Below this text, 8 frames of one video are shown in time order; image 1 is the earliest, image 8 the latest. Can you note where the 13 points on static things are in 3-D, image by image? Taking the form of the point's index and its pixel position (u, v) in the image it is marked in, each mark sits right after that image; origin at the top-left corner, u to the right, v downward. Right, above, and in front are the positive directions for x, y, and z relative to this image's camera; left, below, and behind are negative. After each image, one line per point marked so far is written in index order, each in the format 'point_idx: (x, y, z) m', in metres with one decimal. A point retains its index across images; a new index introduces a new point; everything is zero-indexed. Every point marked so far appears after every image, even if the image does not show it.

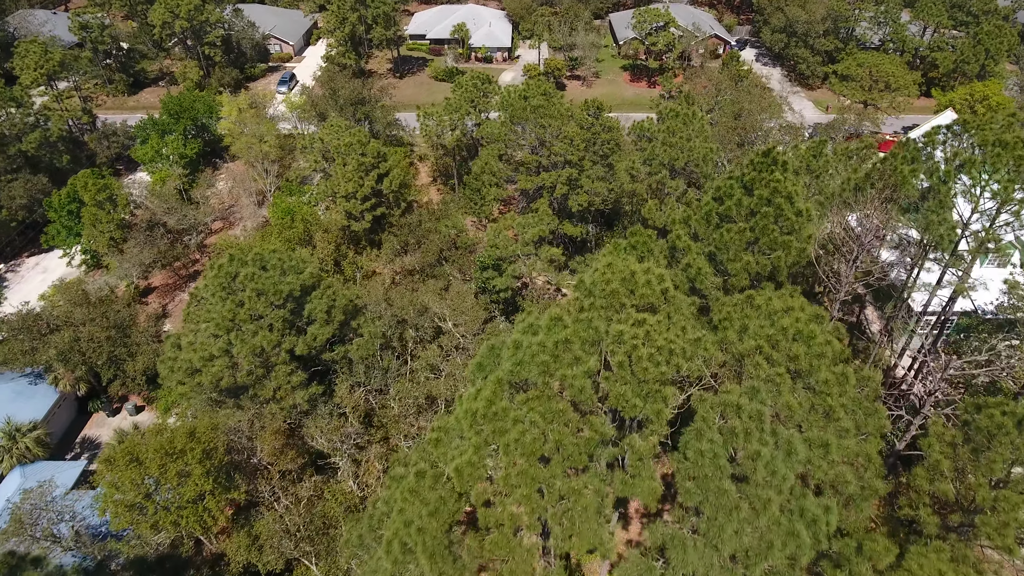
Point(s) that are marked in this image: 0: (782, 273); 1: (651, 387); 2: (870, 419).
0: (+8.0, +0.4, +18.8) m
1: (+2.9, -2.1, +13.1) m
2: (+8.0, -2.9, +14.2) m
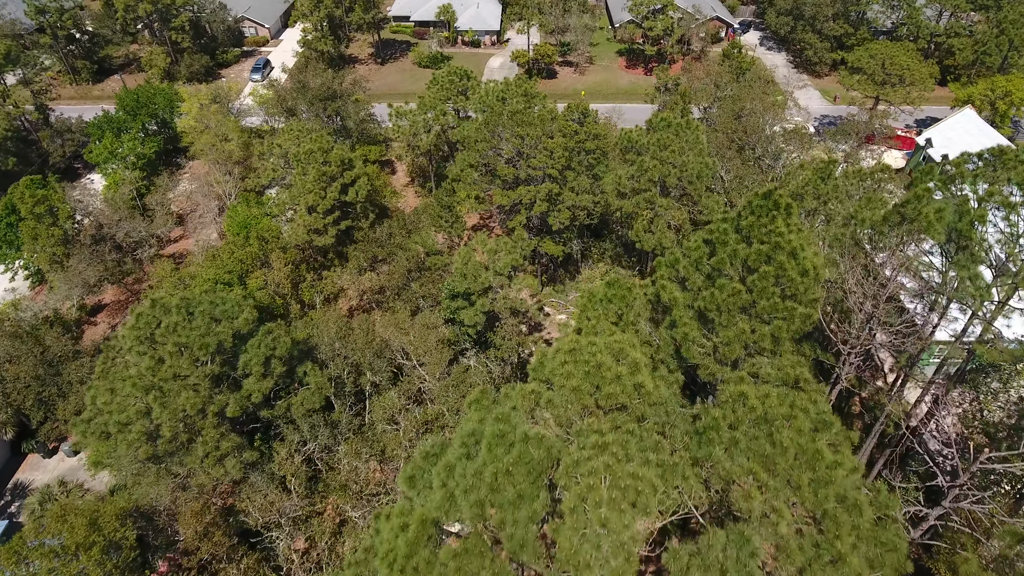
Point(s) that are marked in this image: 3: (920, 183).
0: (+6.8, -1.4, +15.9) m
1: (+1.6, -4.1, +10.3) m
2: (+6.8, -4.8, +11.4) m
3: (+12.2, +3.1, +18.9) m
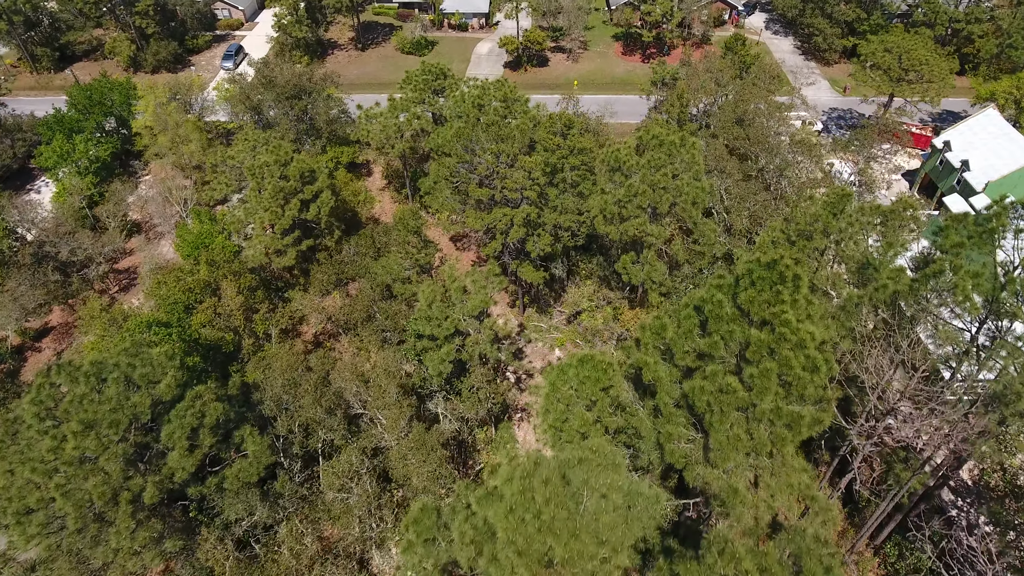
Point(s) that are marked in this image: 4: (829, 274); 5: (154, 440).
0: (+5.7, -3.3, +13.2) m
1: (+0.5, -6.3, +7.7) m
2: (+5.7, -7.0, +8.9) m
3: (+11.1, +1.3, +16.0) m
4: (+10.0, +0.4, +20.0) m
5: (-10.3, -4.3, +18.2) m
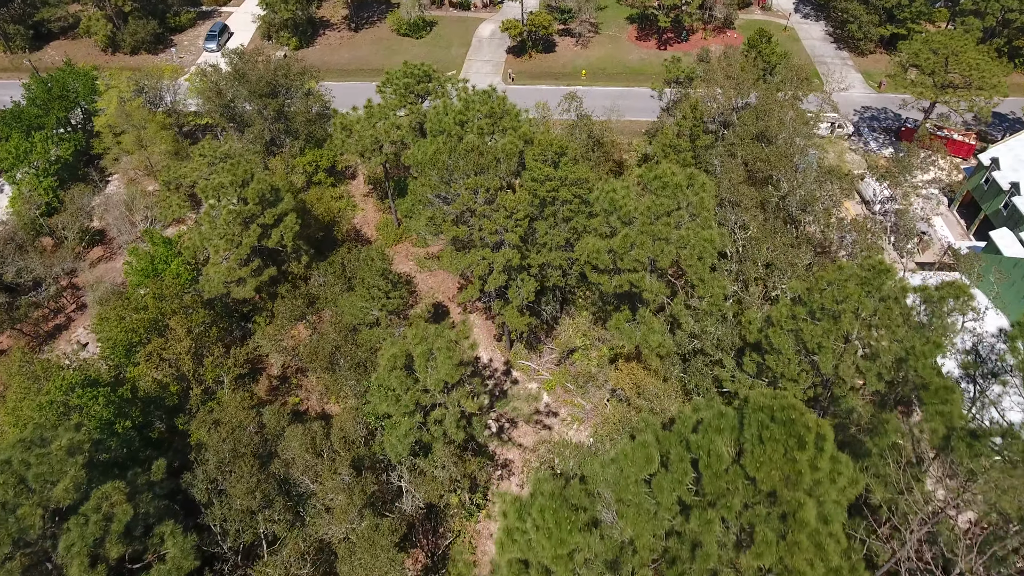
0: (+4.6, -6.1, +10.1) m
1: (-0.8, -9.2, +5.0) m
2: (+4.3, -9.9, +6.0) m
3: (+10.1, -1.4, +12.6) m
4: (+9.0, -2.1, +16.6) m
5: (-11.4, -6.5, +15.6) m
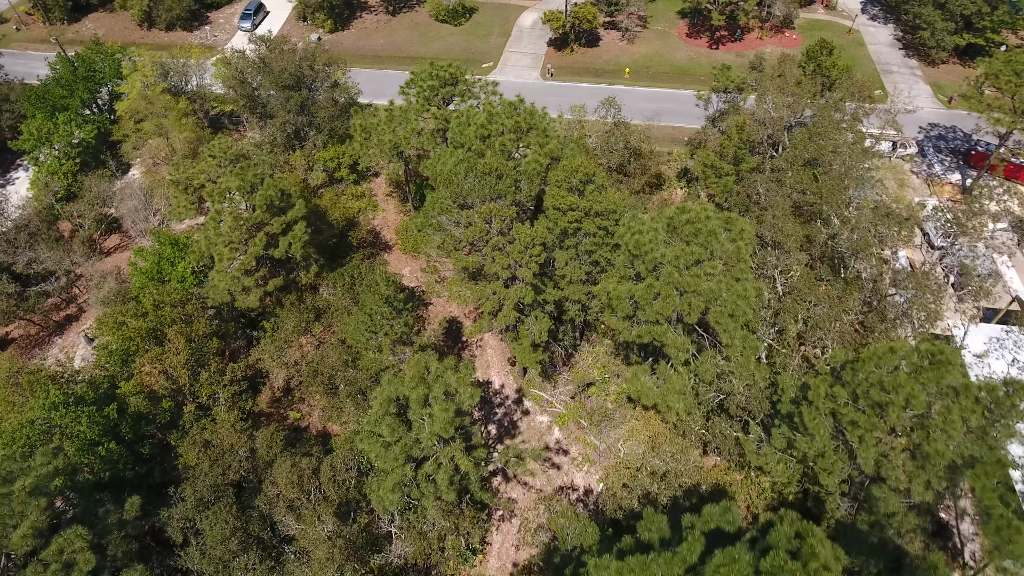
0: (+3.8, -8.0, +8.4) m
1: (-2.0, -11.0, +3.7) m
2: (+3.1, -12.0, +4.5) m
3: (+9.8, -3.7, +10.4) m
4: (+8.9, -4.1, +14.5) m
5: (-11.8, -7.2, +14.7) m
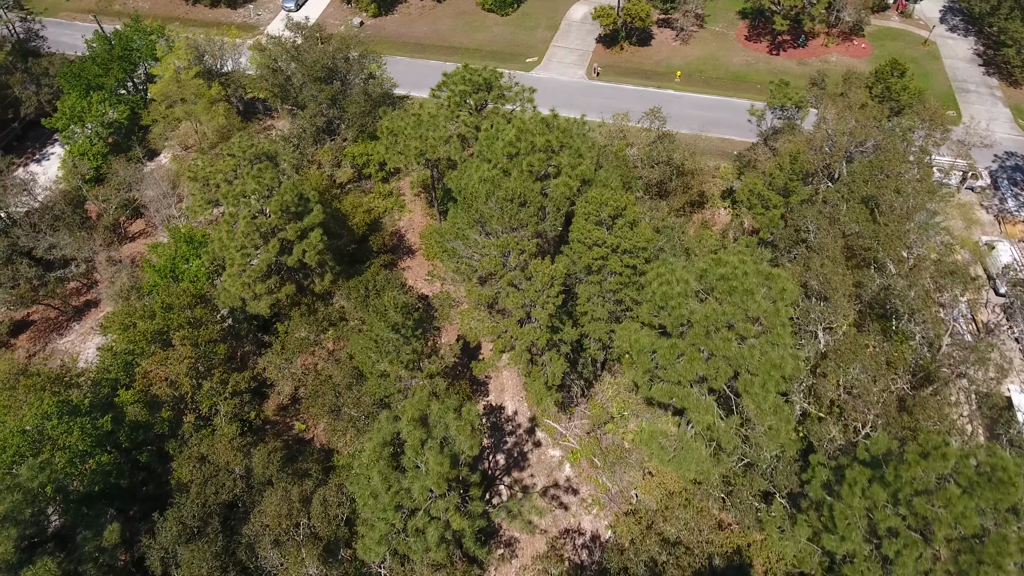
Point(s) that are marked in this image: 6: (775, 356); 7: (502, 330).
0: (+2.9, -9.8, +7.0) m
1: (-3.4, -12.5, +2.8) m
2: (+1.7, -13.9, +3.3) m
3: (+9.3, -5.9, +8.5) m
4: (+8.6, -6.1, +12.7) m
5: (-12.1, -7.7, +14.2) m
6: (+7.0, -1.7, +16.7) m
7: (-0.3, -1.3, +19.9) m
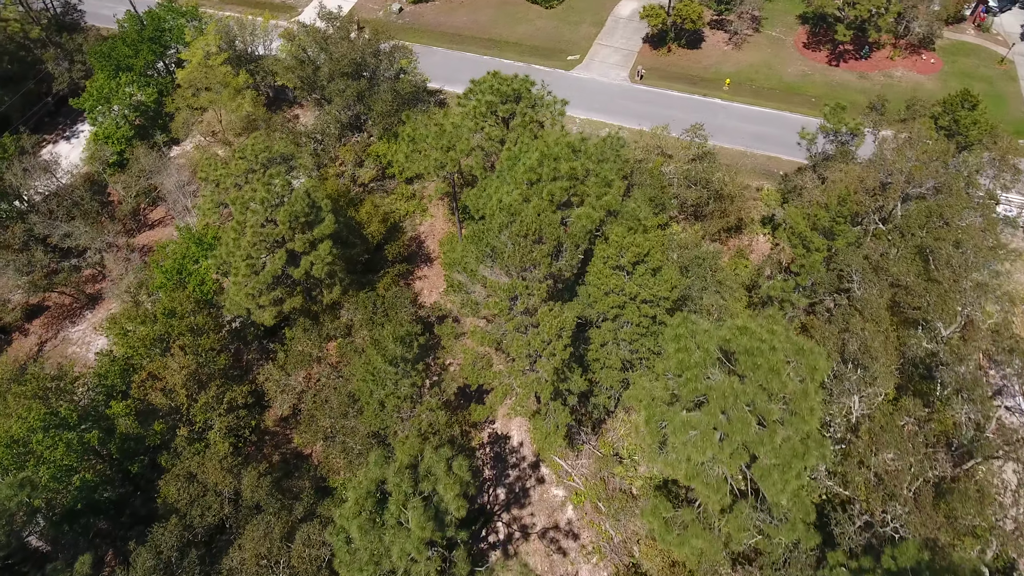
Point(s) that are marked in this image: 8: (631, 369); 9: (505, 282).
0: (+1.7, -11.7, +5.9) m
1: (-5.0, -14.0, +2.1) m
2: (0.0, -15.7, +2.4) m
3: (+8.4, -8.1, +6.9) m
4: (+8.0, -8.2, +11.1) m
5: (-12.7, -8.2, +13.8) m
6: (+6.8, -3.5, +15.0) m
7: (-0.2, -2.5, +18.7) m
8: (+3.6, -2.4, +19.1) m
9: (-0.1, +0.3, +18.6) m
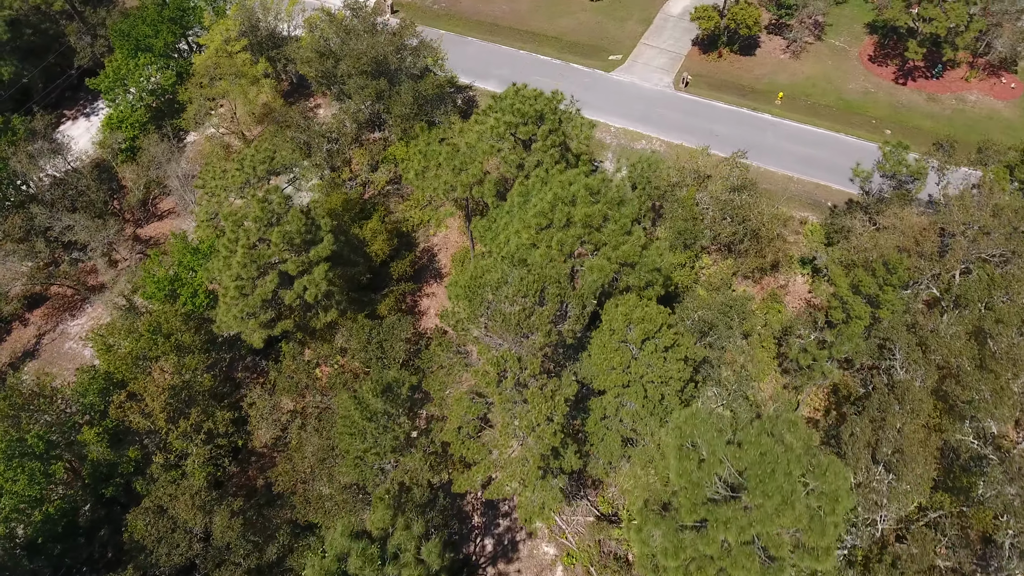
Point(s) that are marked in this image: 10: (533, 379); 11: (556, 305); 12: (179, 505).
0: (0.0, -14.0, +4.6) m
1: (-7.1, -16.0, +1.3) m
2: (-2.2, -18.1, +1.4) m
3: (+7.0, -11.0, +5.1) m
4: (+6.8, -10.8, +9.3) m
5: (-13.7, -9.1, +13.1) m
6: (+6.2, -5.9, +13.1) m
7: (-0.5, -4.2, +17.0) m
8: (+3.2, -4.4, +17.2) m
9: (-0.3, -1.4, +16.9) m
10: (+0.7, -2.1, +16.5) m
11: (+1.3, -0.3, +17.3) m
12: (-10.3, -6.7, +19.4) m
